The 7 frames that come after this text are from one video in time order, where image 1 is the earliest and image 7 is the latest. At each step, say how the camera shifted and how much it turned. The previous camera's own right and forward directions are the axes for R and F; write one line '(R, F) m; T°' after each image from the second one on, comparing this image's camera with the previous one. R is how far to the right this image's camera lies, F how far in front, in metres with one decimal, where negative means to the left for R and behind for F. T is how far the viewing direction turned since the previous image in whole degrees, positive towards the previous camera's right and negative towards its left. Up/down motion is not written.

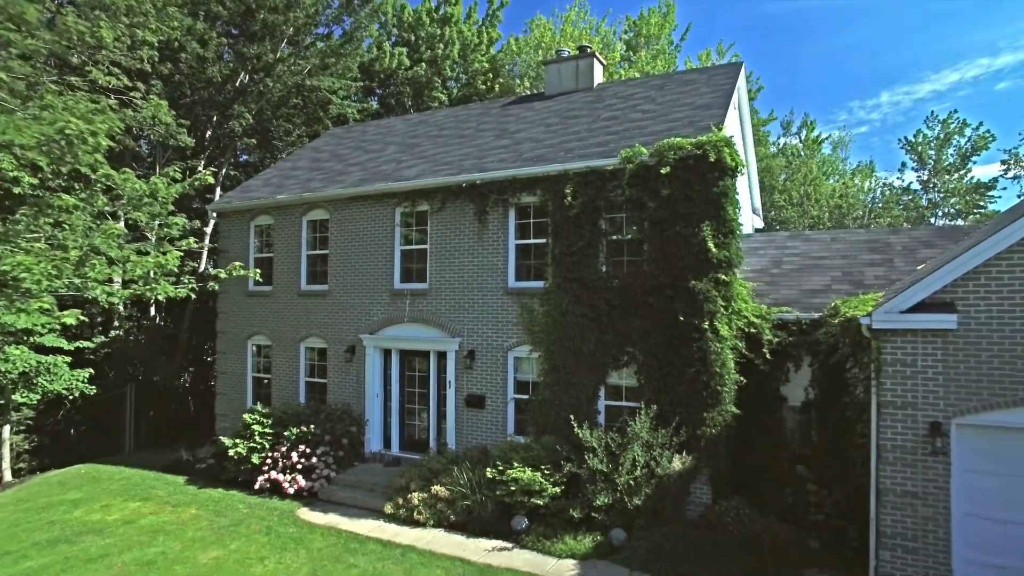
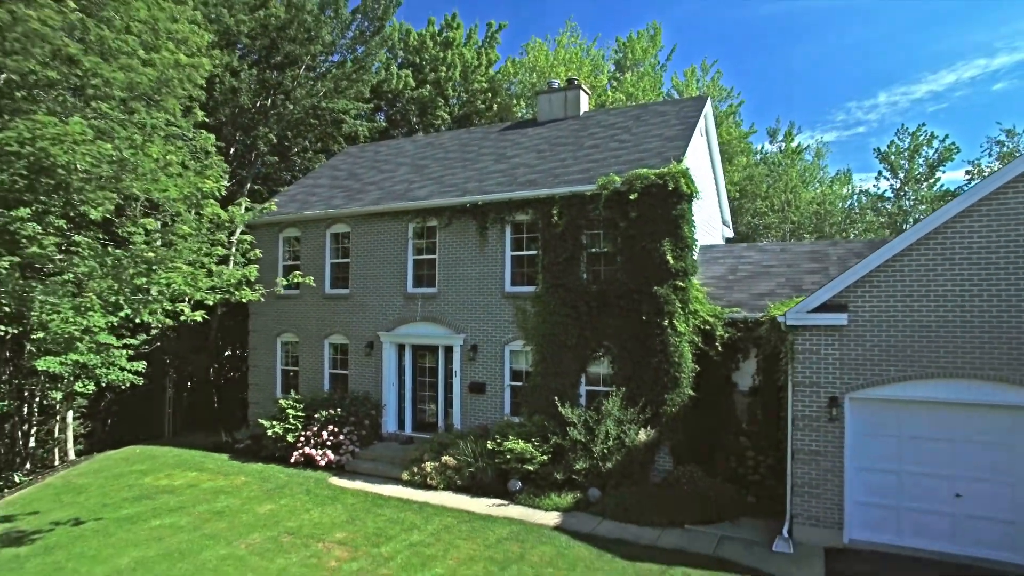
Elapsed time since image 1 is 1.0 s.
(0.0, -2.1) m; 0°
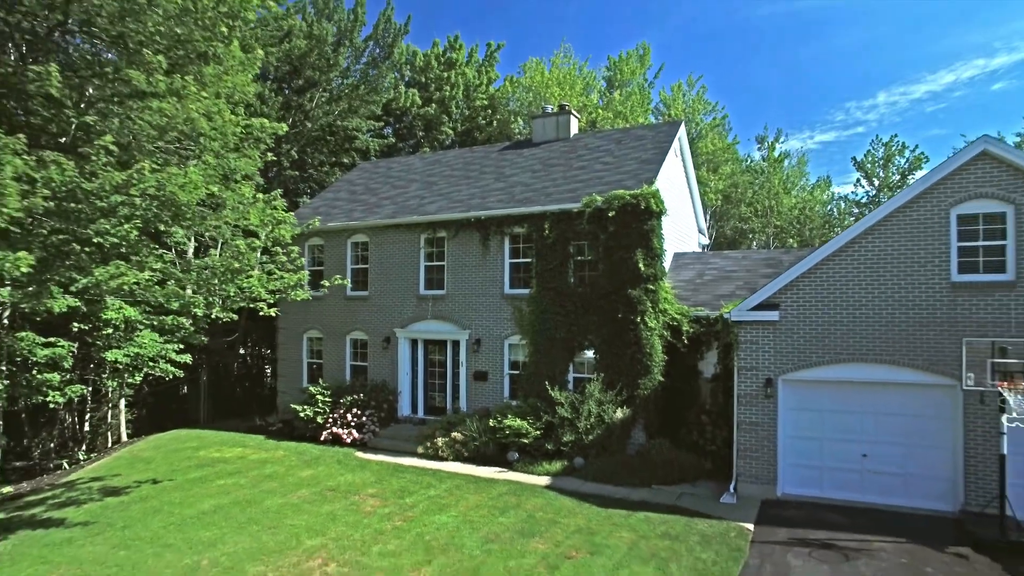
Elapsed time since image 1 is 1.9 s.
(0.0, -2.2) m; 0°
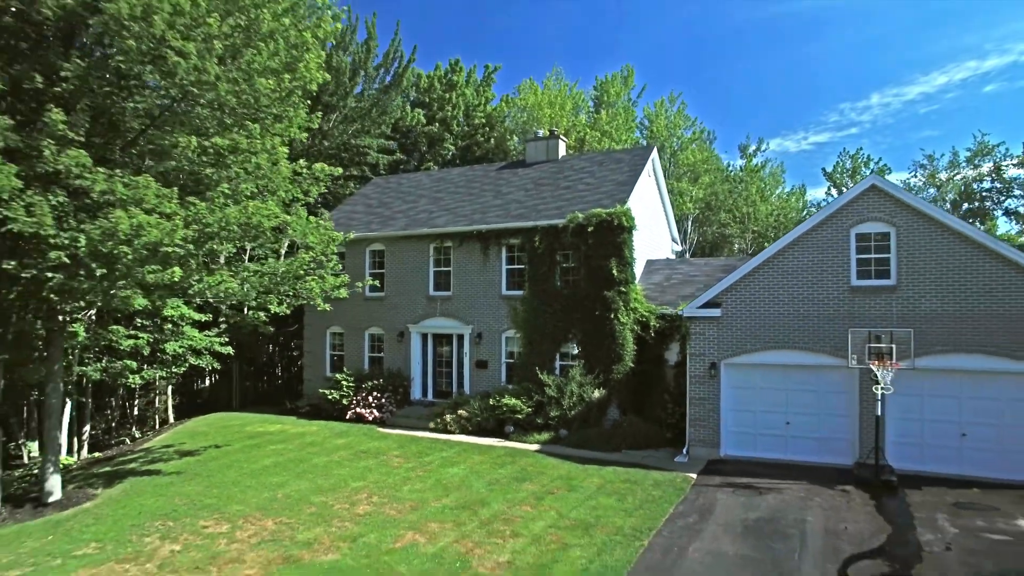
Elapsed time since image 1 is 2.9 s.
(0.0, -2.8) m; 0°
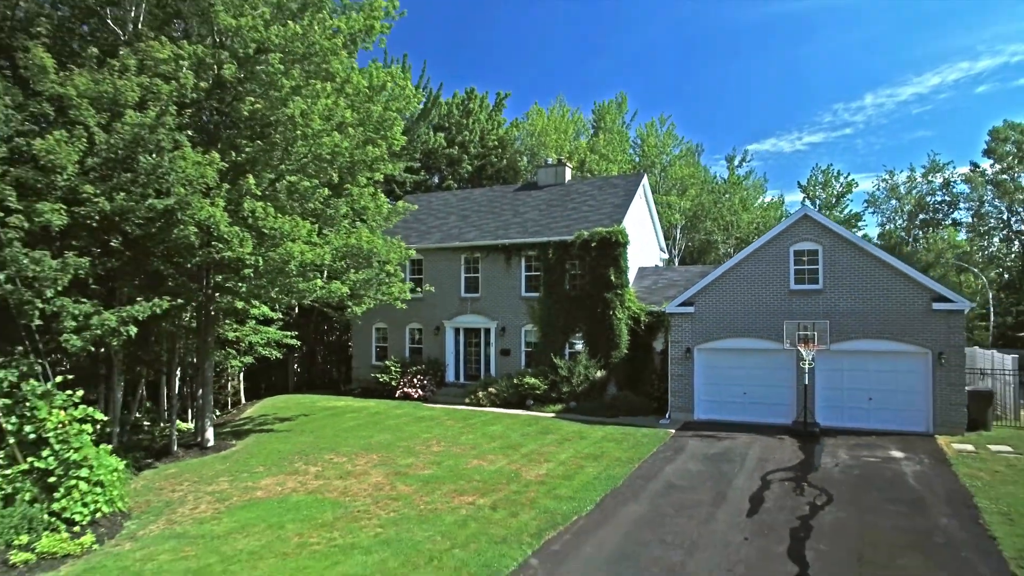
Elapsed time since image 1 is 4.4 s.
(-0.7, -4.3) m; 0°
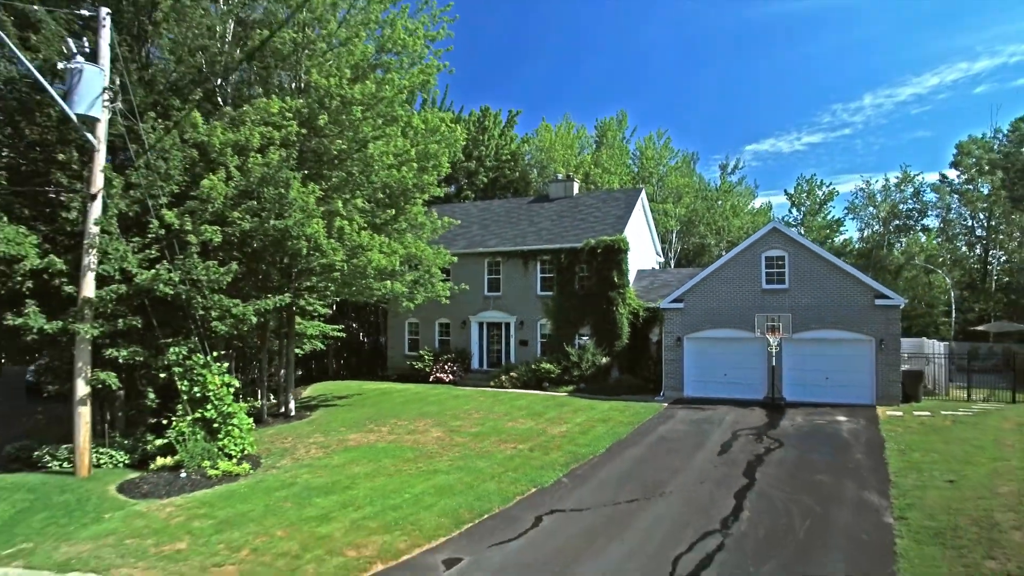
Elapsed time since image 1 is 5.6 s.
(-0.6, -3.7) m; 0°
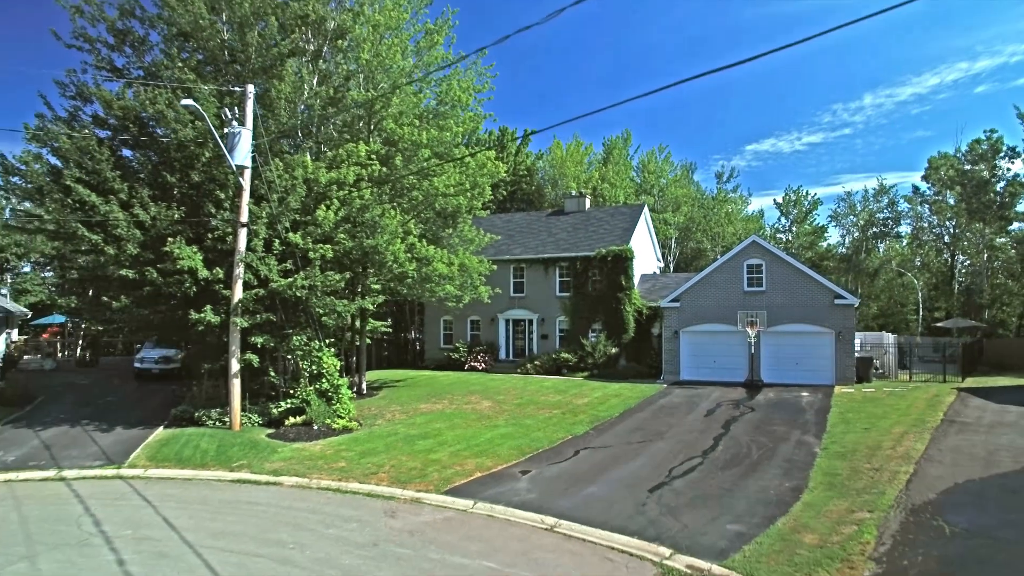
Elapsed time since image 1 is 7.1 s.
(-0.9, -4.5) m; 0°
